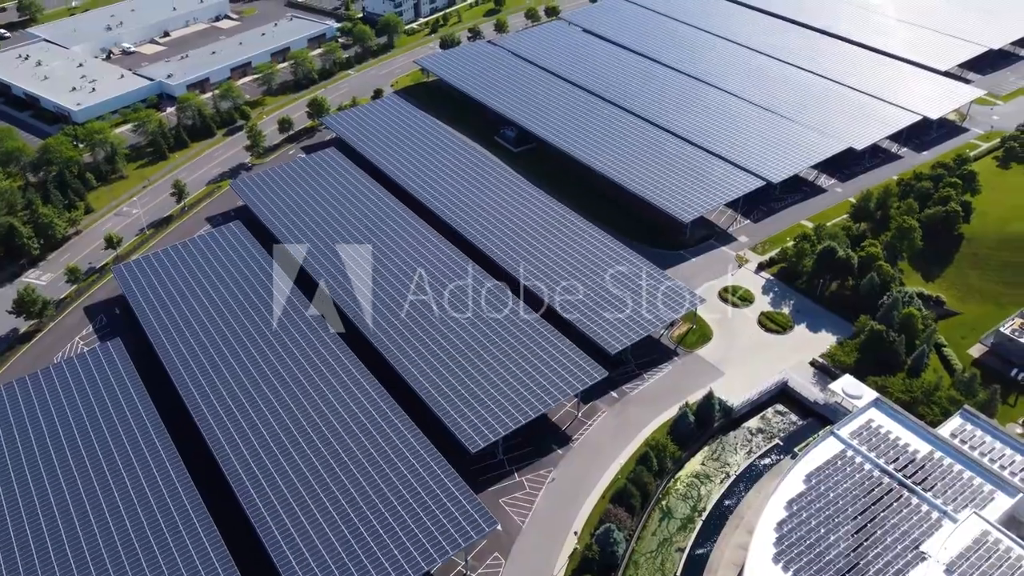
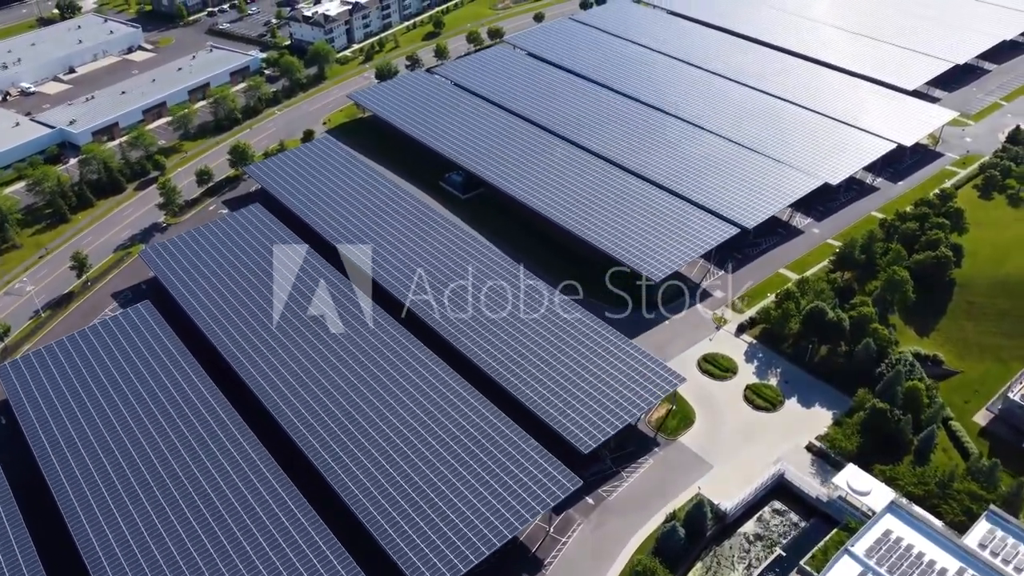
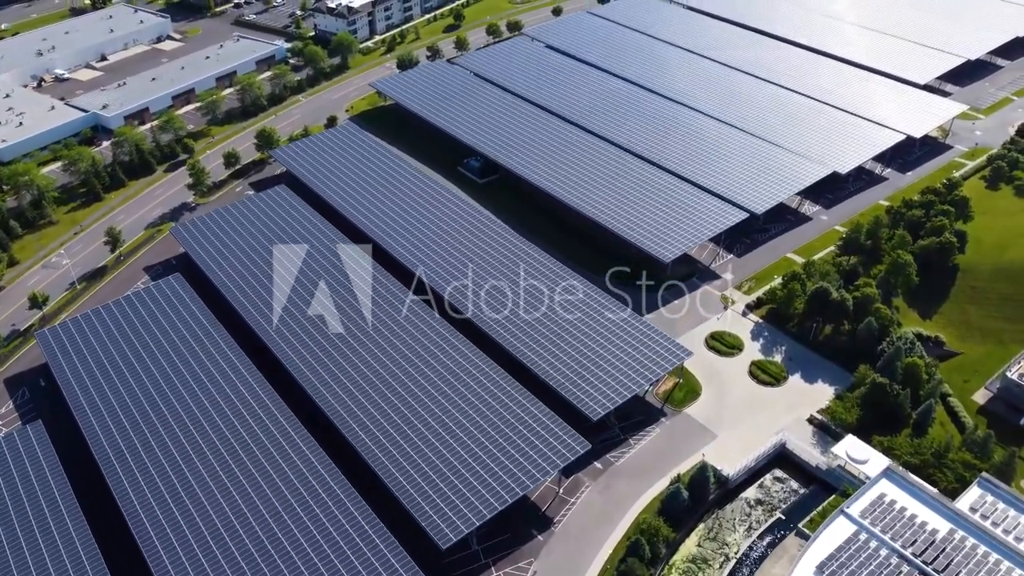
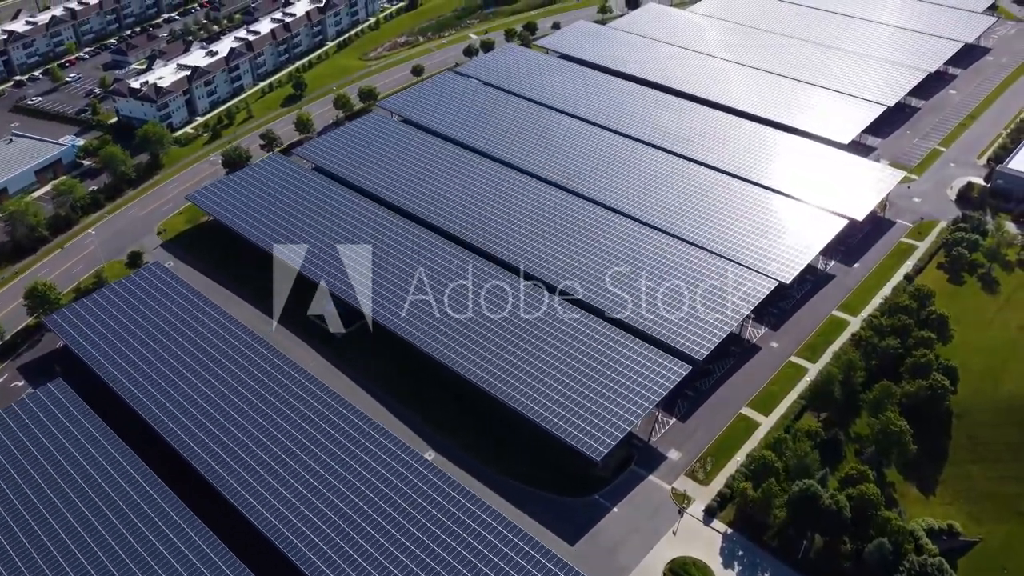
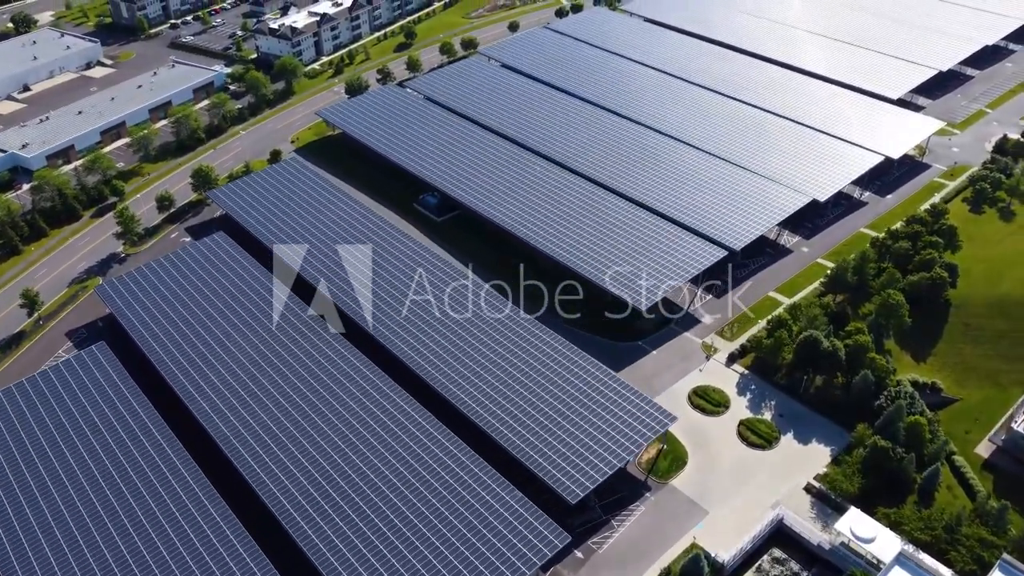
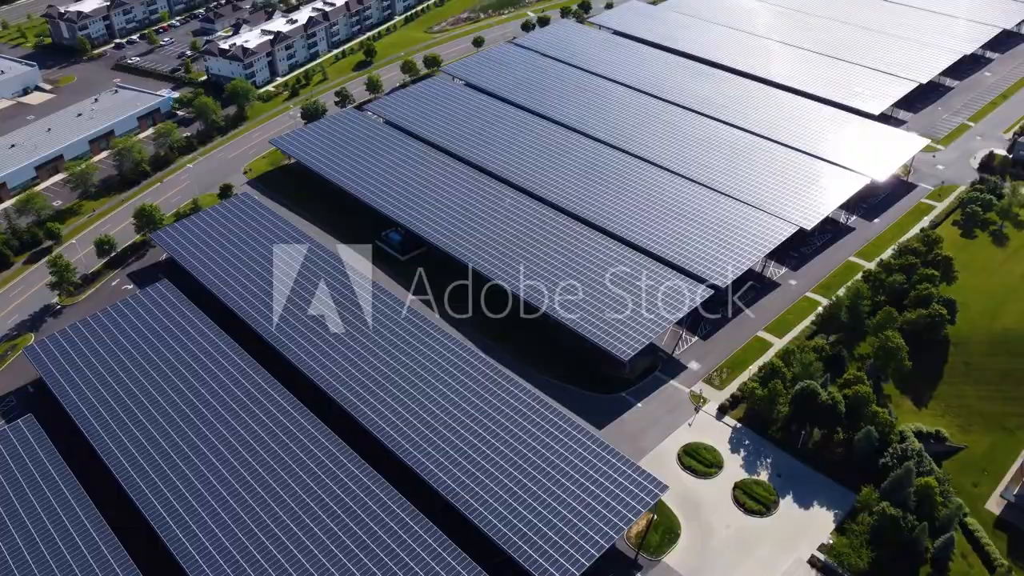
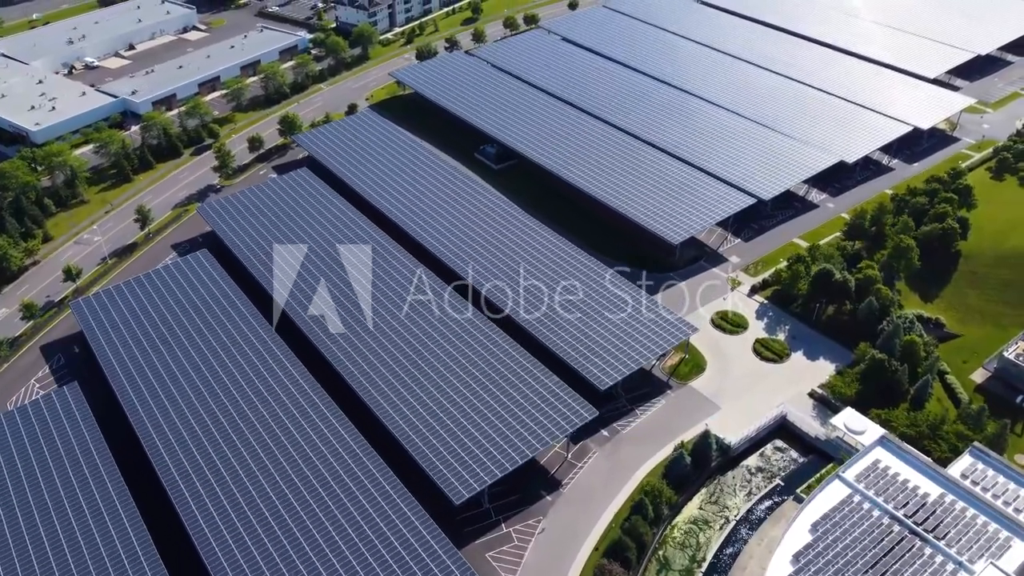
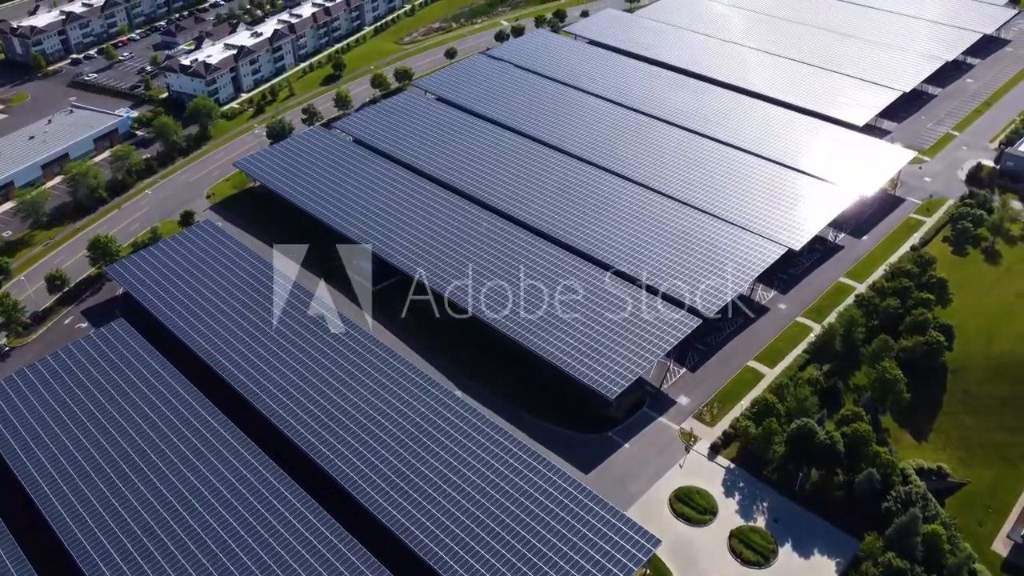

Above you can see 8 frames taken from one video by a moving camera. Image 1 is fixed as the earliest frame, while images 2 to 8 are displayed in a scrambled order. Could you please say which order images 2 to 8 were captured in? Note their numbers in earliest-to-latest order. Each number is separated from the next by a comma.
7, 3, 2, 5, 6, 8, 4
